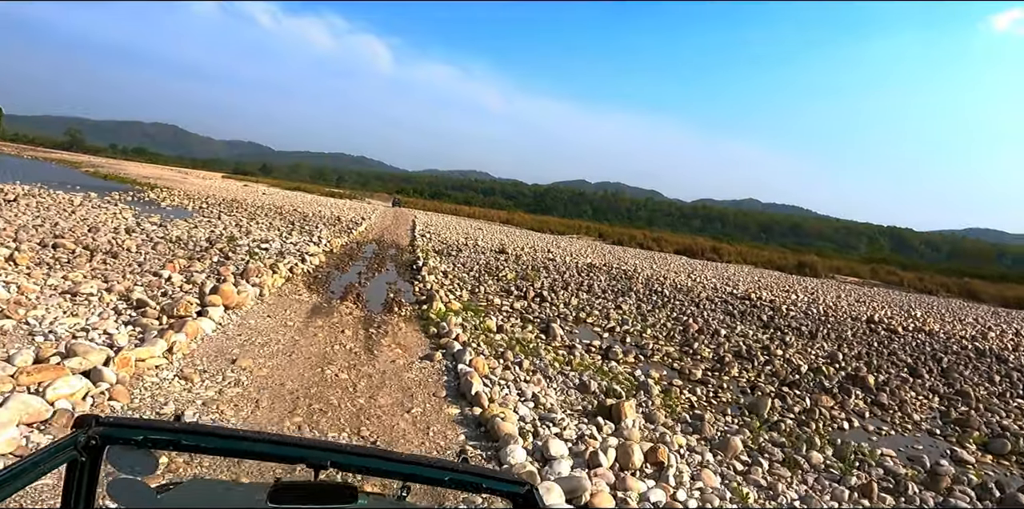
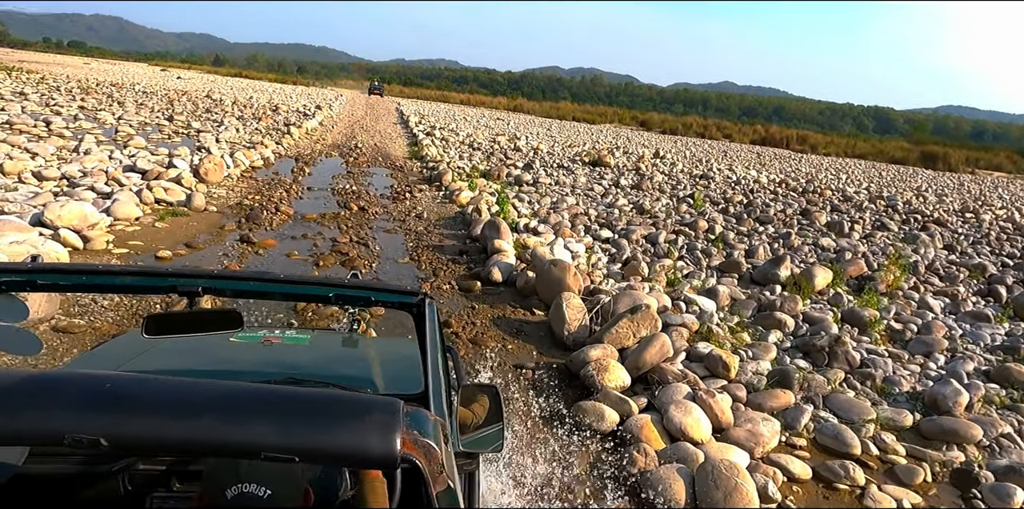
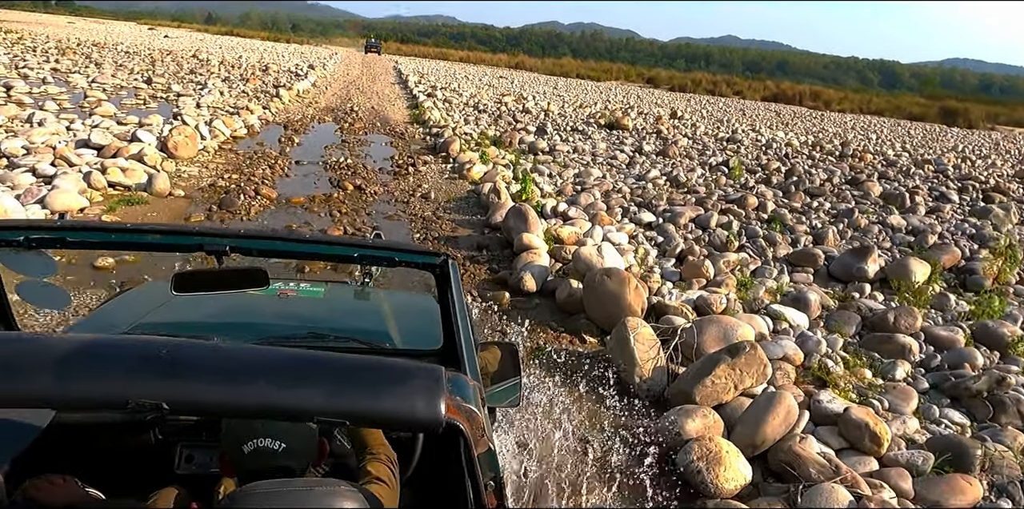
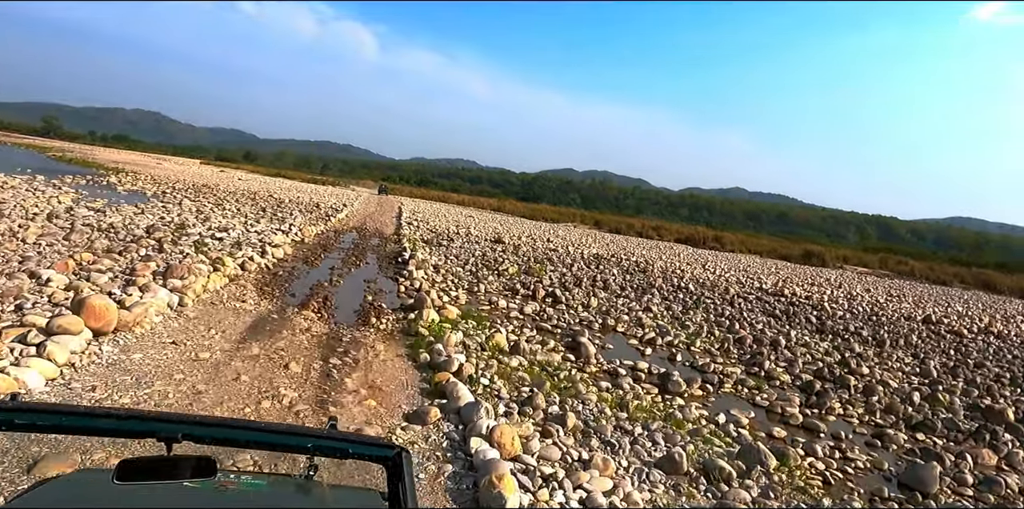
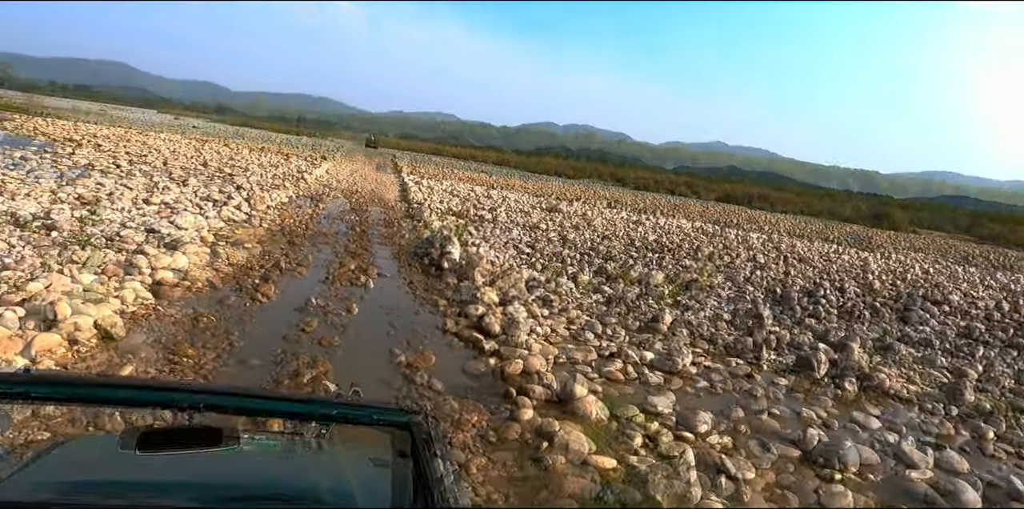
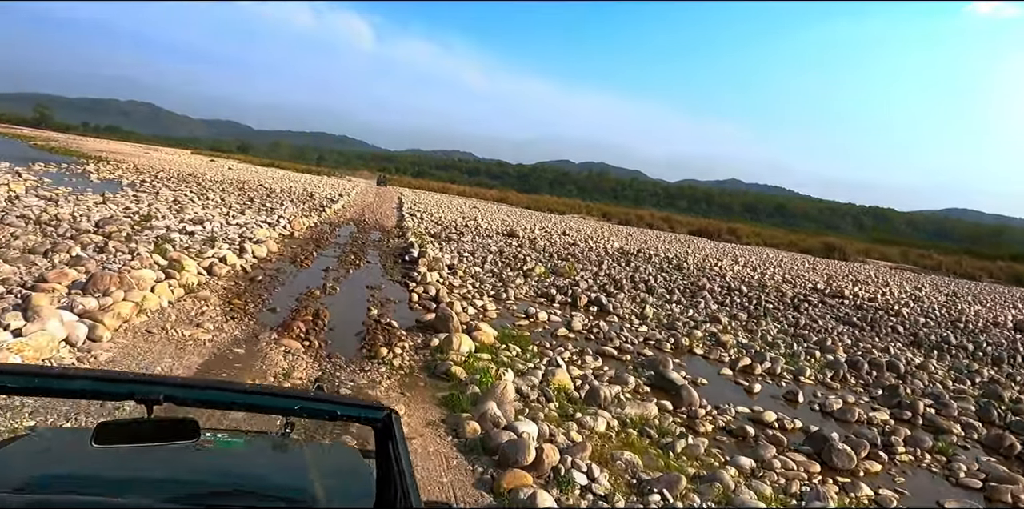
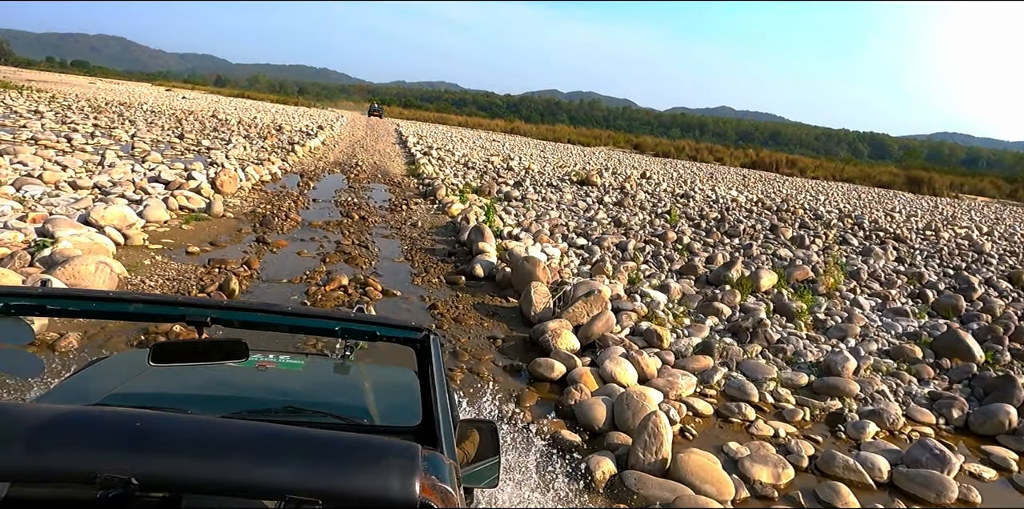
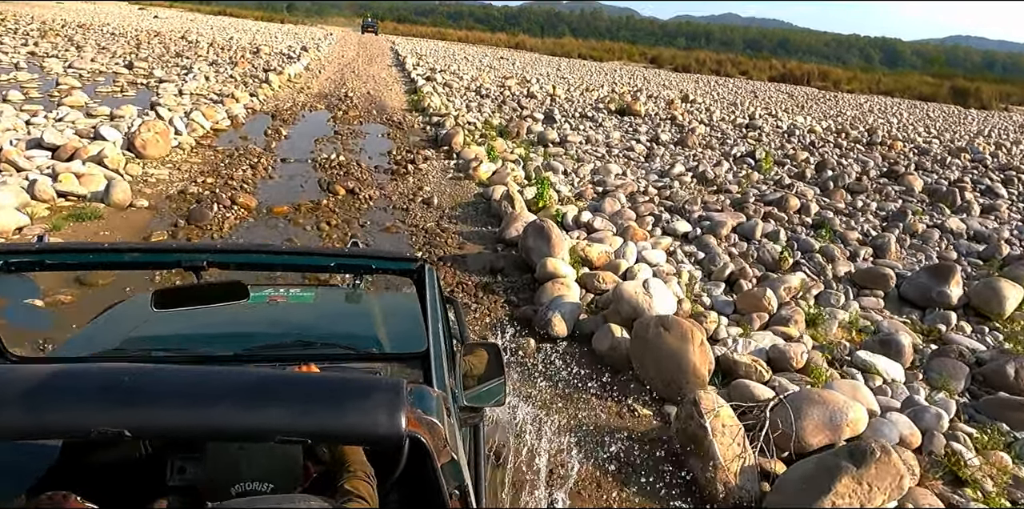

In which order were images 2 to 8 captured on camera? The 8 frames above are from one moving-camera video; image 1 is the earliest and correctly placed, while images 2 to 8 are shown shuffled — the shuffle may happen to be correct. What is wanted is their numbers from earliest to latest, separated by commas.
4, 6, 5, 7, 2, 3, 8
